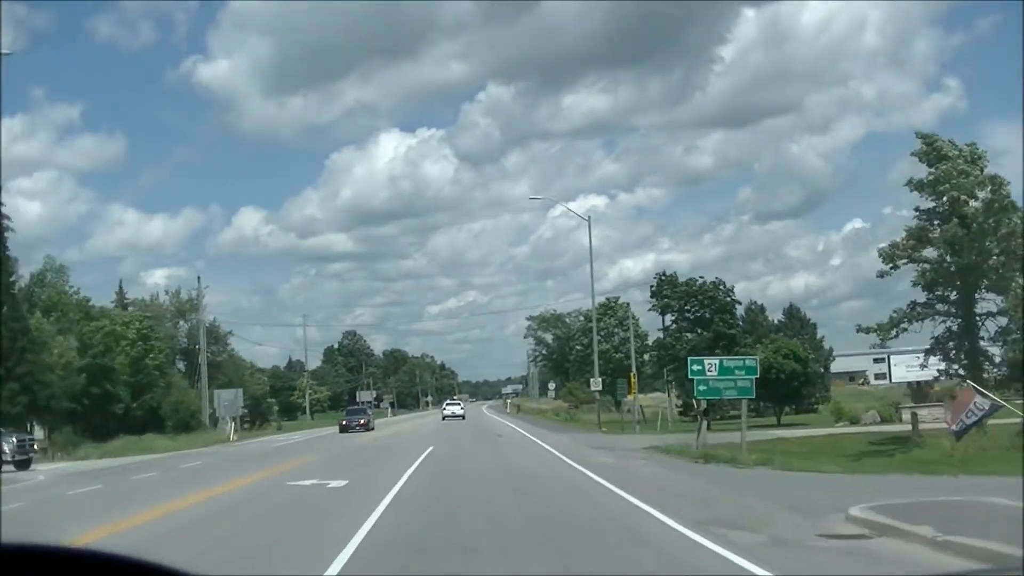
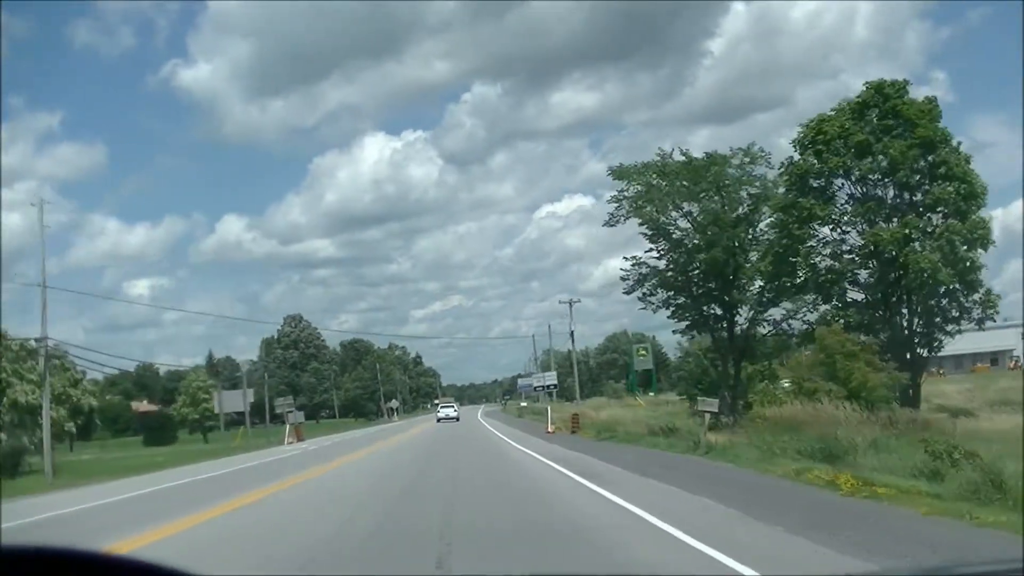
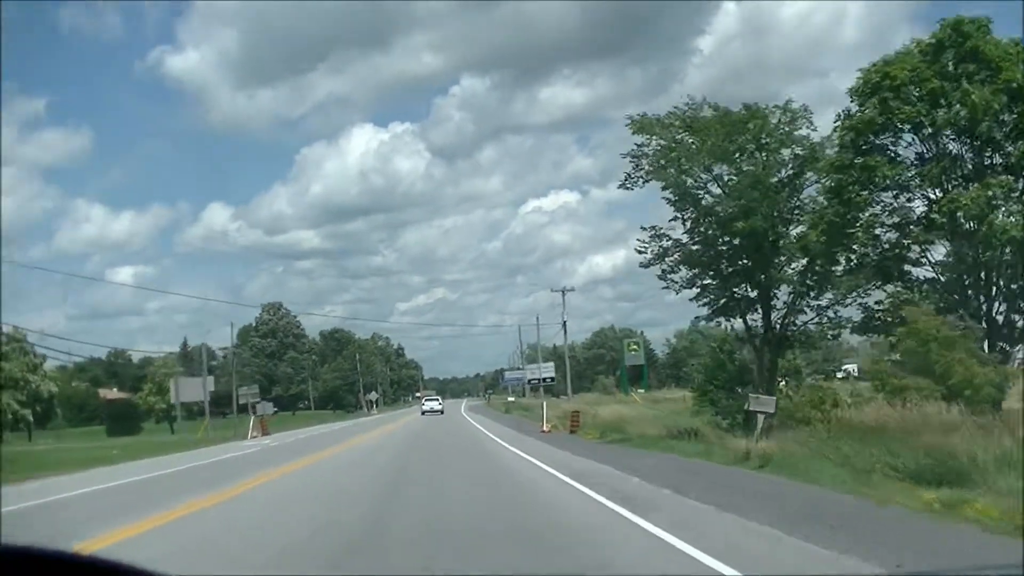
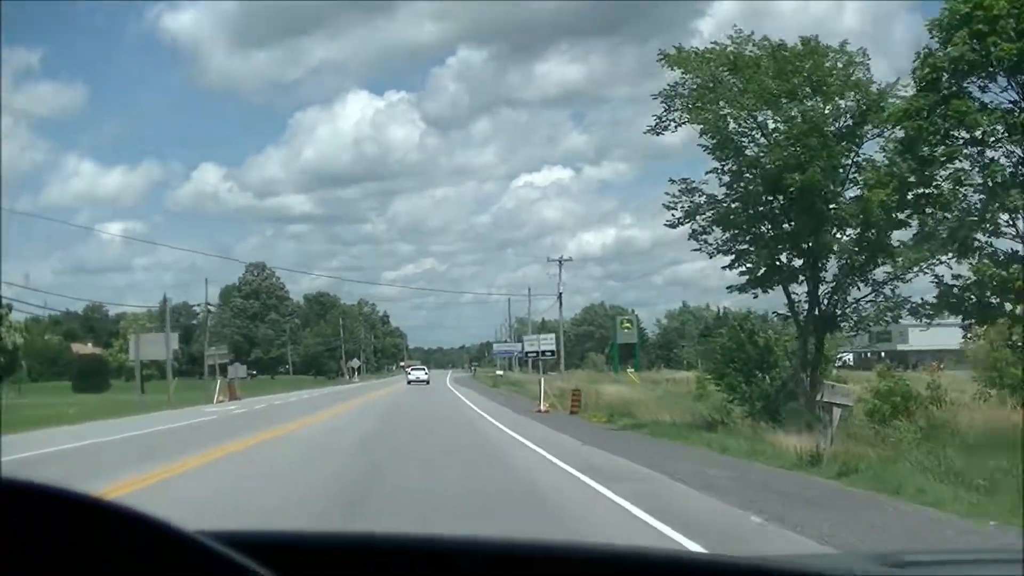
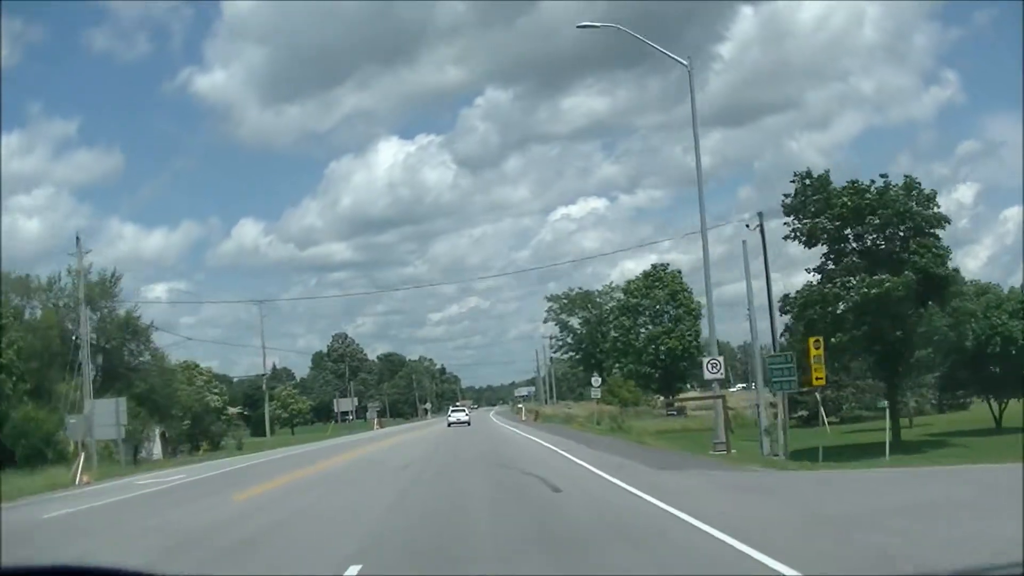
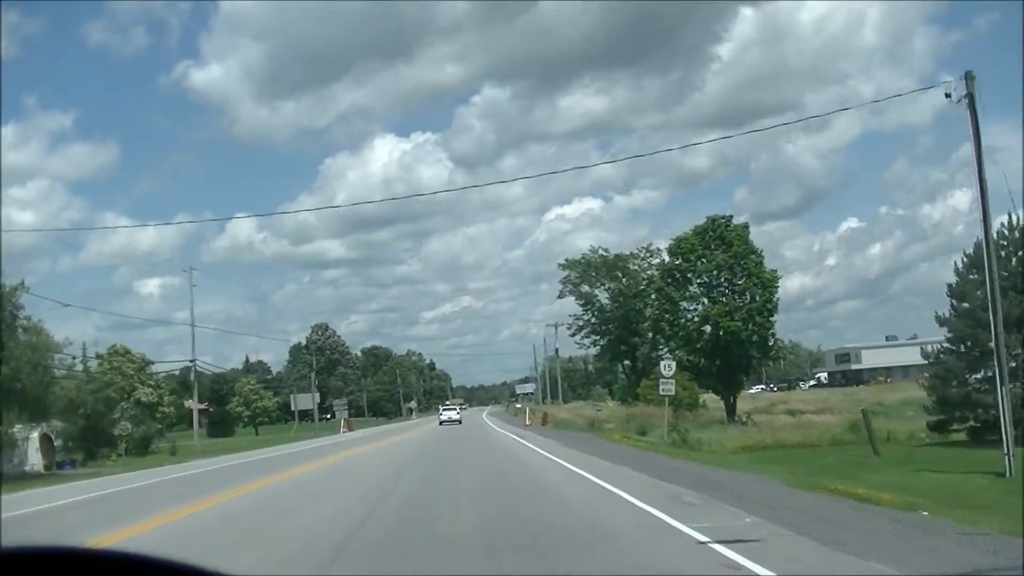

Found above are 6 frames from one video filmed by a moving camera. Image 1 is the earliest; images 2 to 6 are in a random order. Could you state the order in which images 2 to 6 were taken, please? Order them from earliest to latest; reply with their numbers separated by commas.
5, 6, 2, 3, 4
